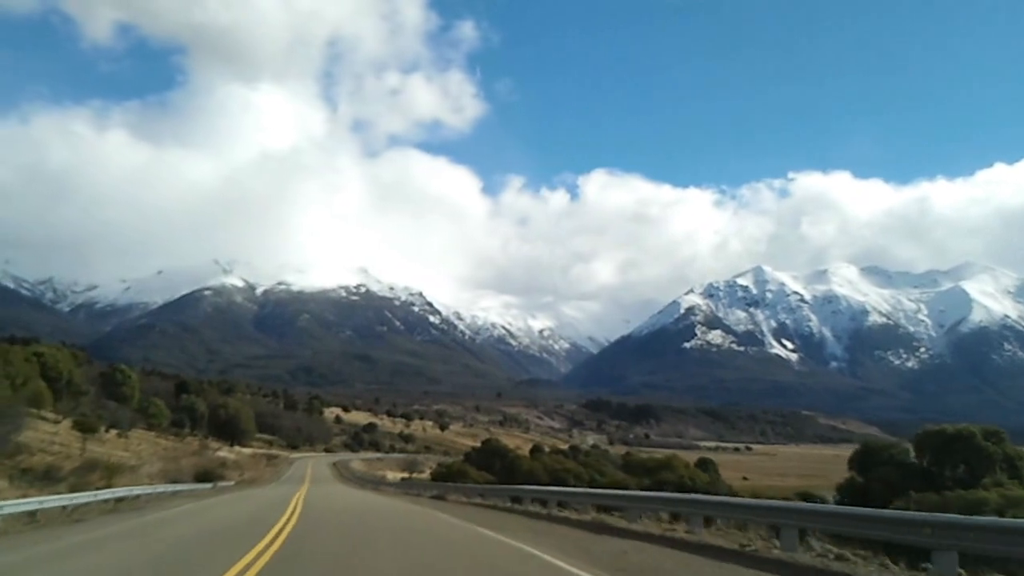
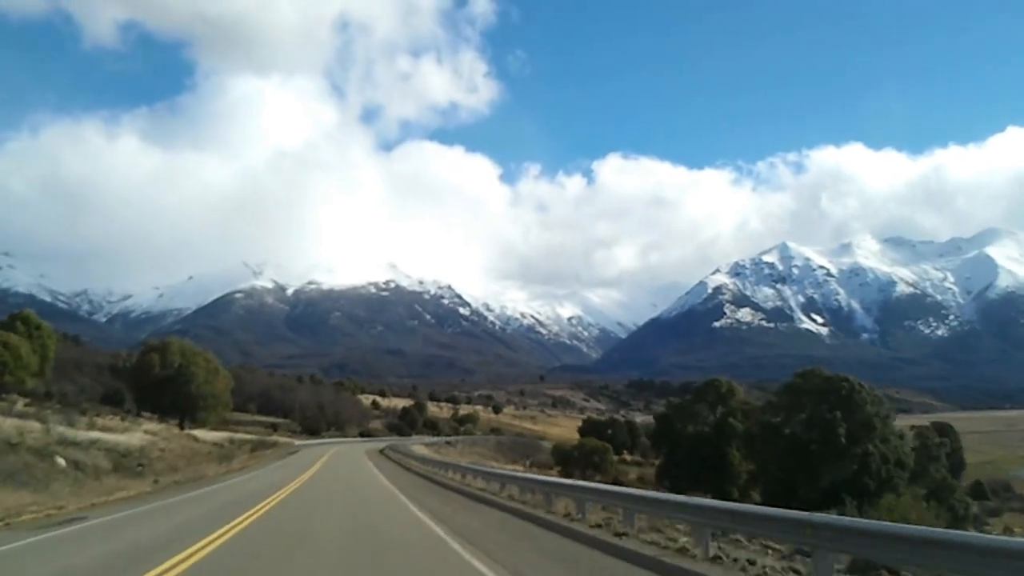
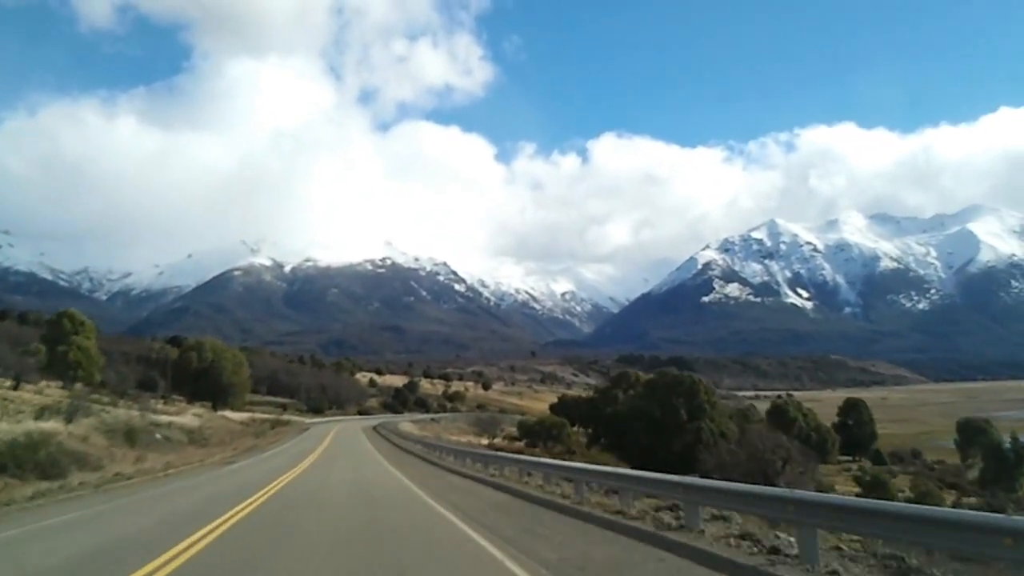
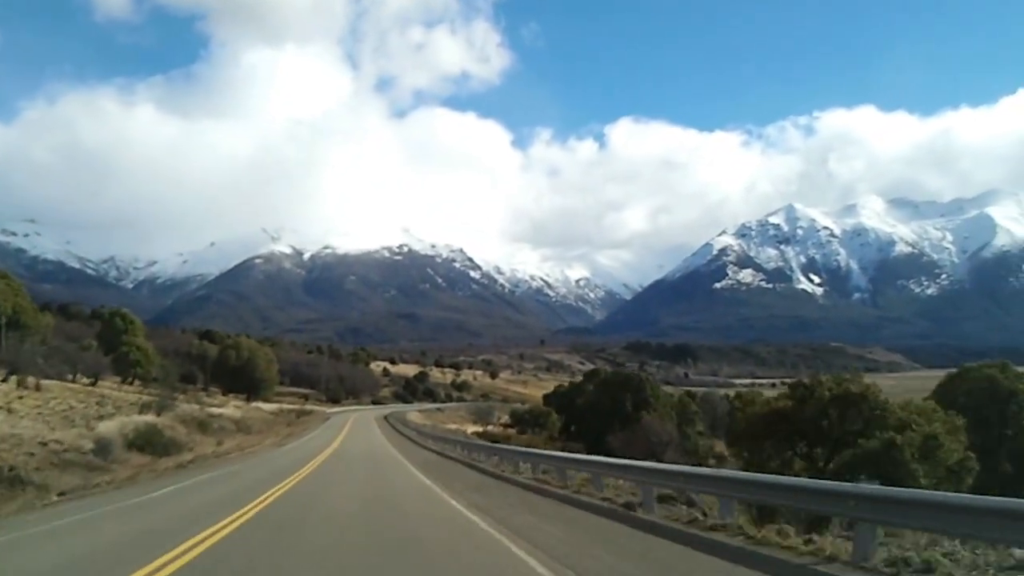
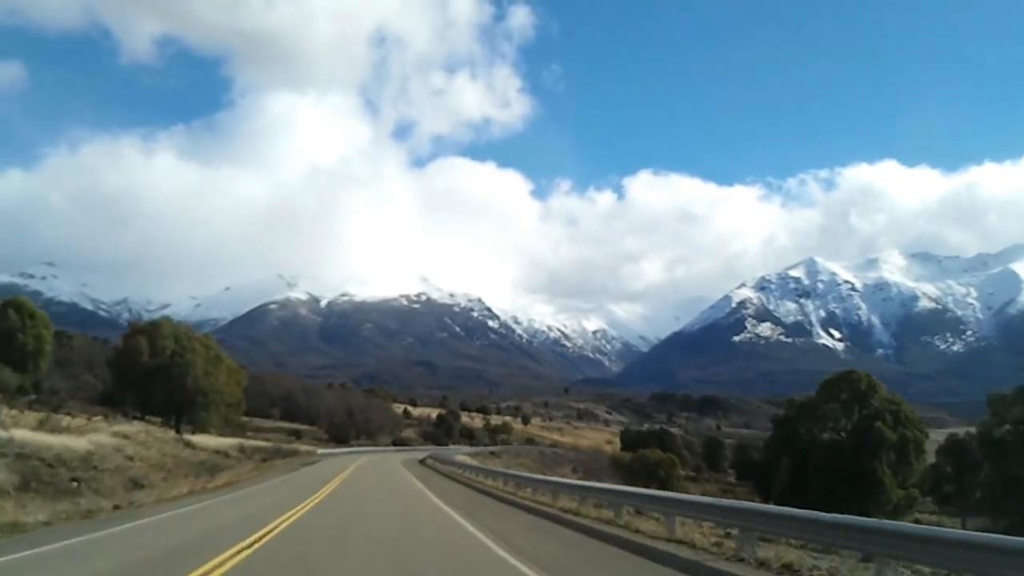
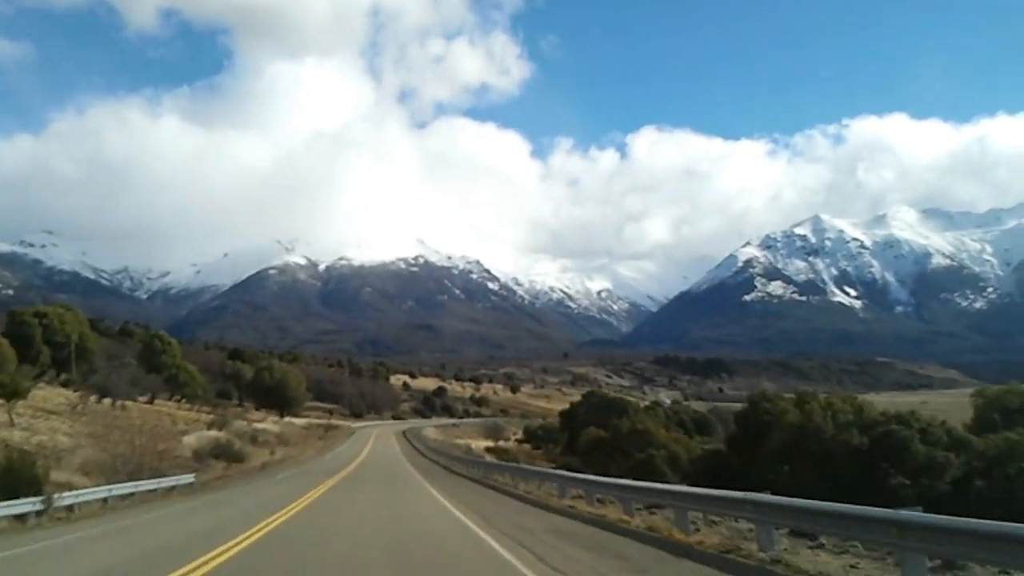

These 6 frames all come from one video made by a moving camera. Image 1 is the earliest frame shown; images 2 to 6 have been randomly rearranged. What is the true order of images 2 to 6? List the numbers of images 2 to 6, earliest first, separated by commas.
6, 4, 3, 2, 5
